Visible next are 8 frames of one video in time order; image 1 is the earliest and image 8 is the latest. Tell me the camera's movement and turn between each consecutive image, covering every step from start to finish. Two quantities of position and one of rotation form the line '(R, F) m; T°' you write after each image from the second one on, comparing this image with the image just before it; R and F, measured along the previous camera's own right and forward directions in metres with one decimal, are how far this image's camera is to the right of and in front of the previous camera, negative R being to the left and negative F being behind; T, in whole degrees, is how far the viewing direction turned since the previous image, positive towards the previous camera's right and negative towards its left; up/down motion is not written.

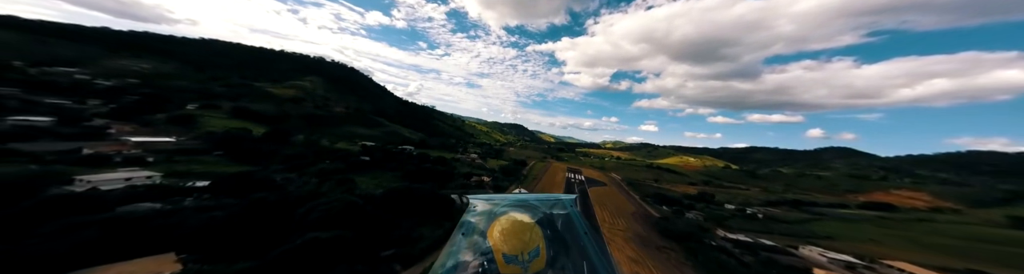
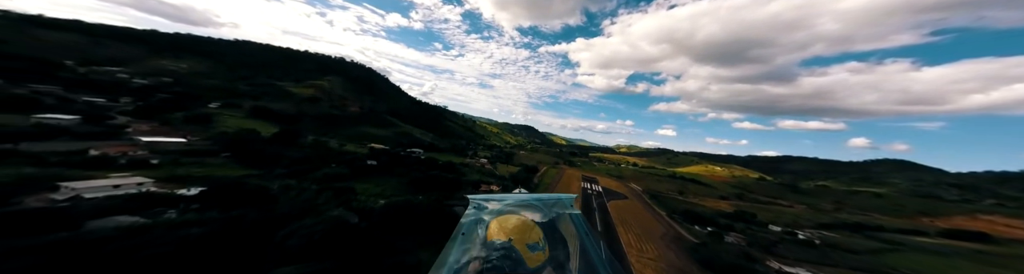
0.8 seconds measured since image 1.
(-0.4, +2.3) m; -2°
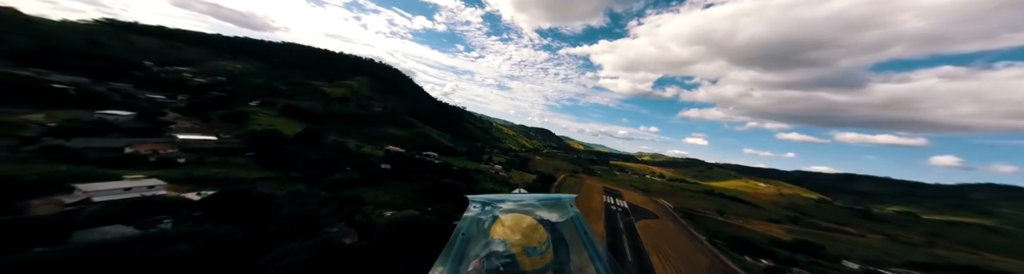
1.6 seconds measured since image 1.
(-0.1, +2.2) m; -4°
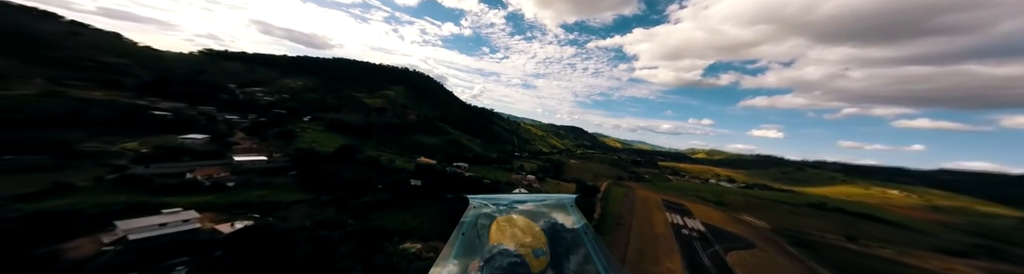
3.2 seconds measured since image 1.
(-1.0, +3.7) m; -7°
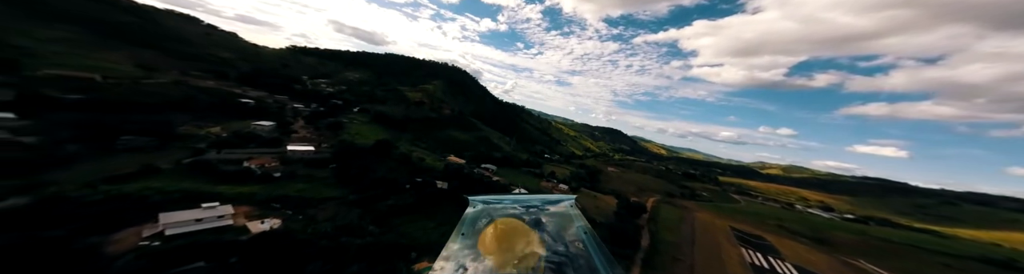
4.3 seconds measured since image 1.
(-0.4, +3.2) m; -8°
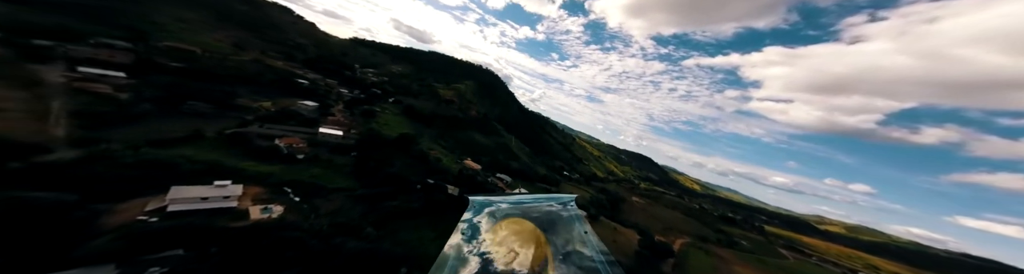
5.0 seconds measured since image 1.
(+0.6, +2.3) m; -6°
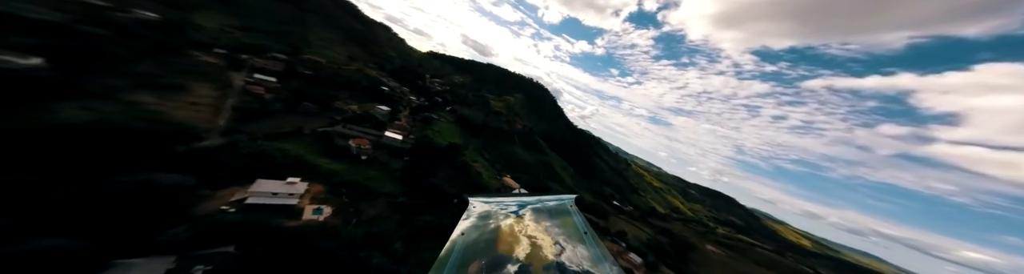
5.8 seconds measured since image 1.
(+1.2, +2.4) m; -14°
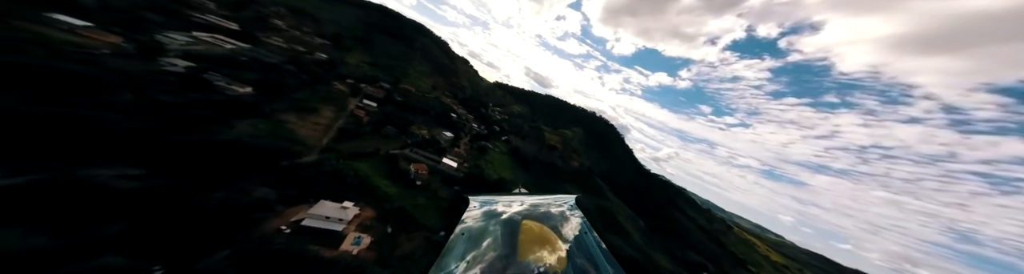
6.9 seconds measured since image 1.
(+1.0, +3.1) m; -16°
